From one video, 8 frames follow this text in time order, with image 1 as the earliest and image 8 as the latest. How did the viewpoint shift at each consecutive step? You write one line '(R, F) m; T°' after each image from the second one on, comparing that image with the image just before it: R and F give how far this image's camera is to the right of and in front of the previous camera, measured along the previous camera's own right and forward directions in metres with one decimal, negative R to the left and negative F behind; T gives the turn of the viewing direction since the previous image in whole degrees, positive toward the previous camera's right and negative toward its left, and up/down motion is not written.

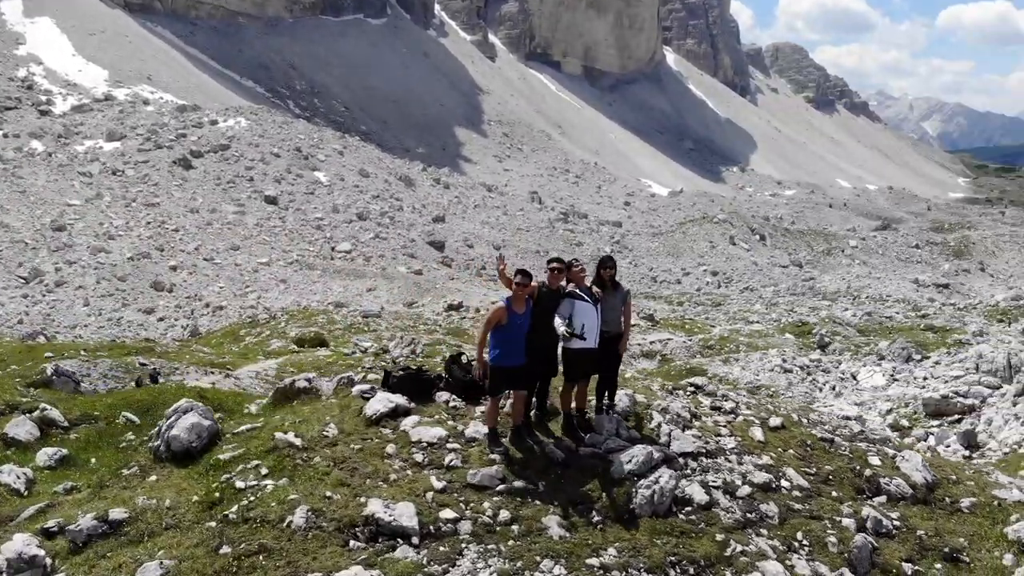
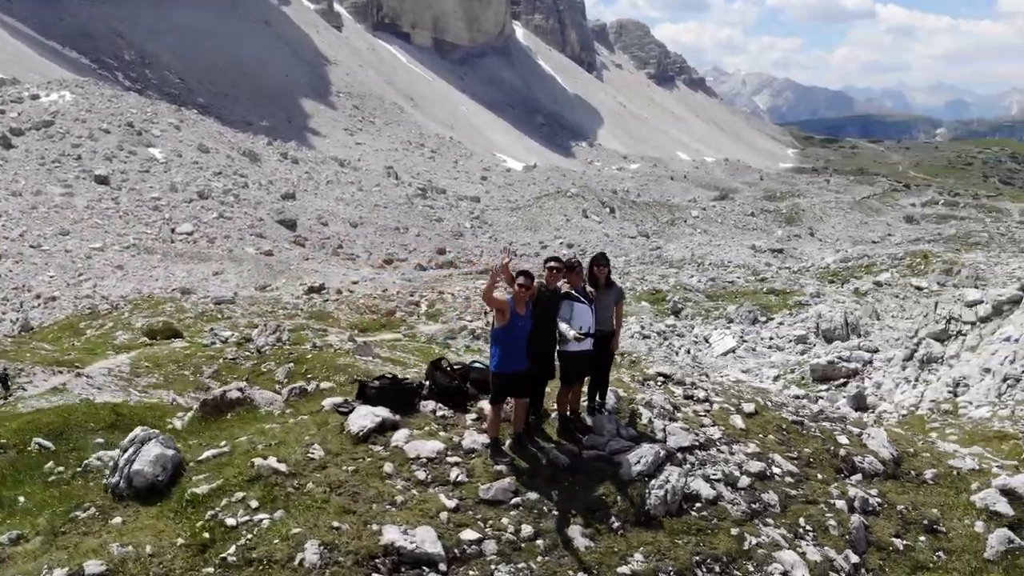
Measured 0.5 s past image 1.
(-1.3, +0.5) m; +10°
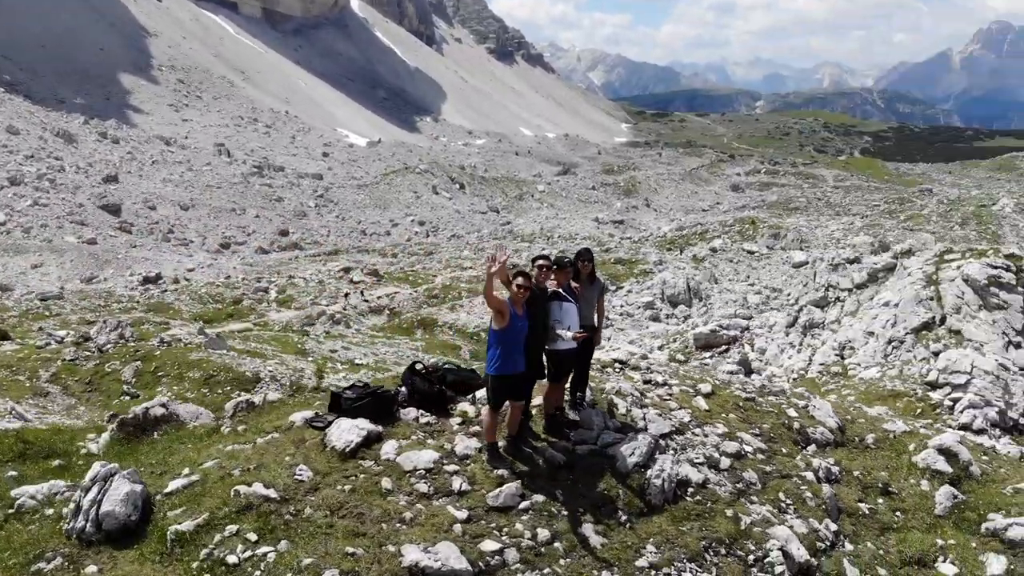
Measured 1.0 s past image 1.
(-1.3, +0.3) m; +11°
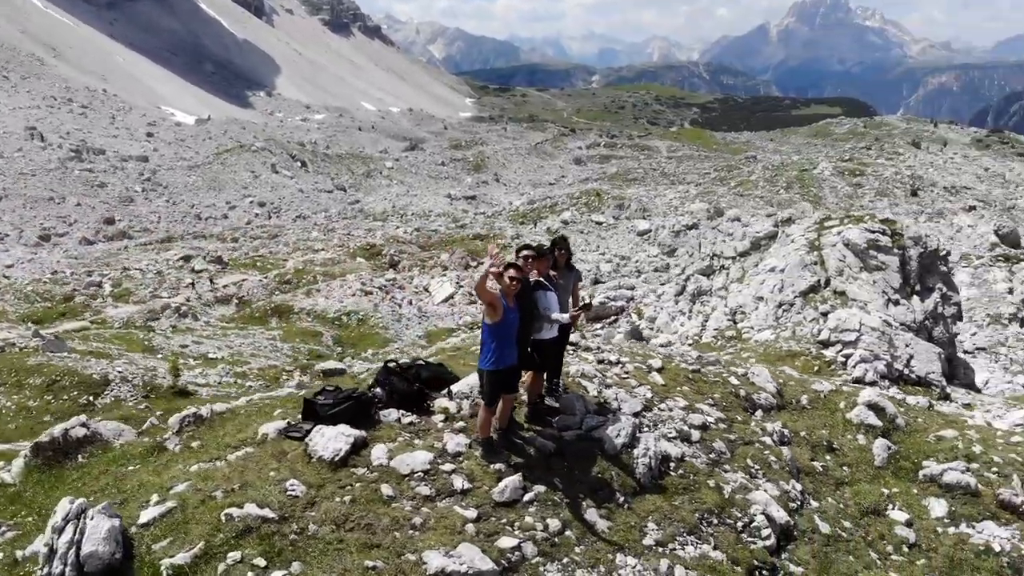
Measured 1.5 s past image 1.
(-1.2, +0.2) m; +11°
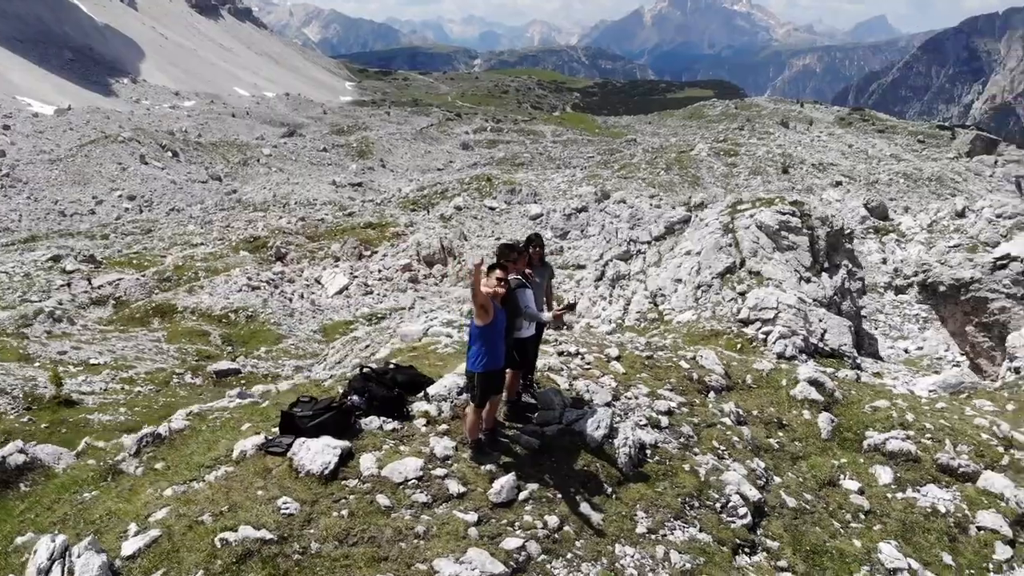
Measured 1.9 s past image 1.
(-0.8, +0.1) m; +8°
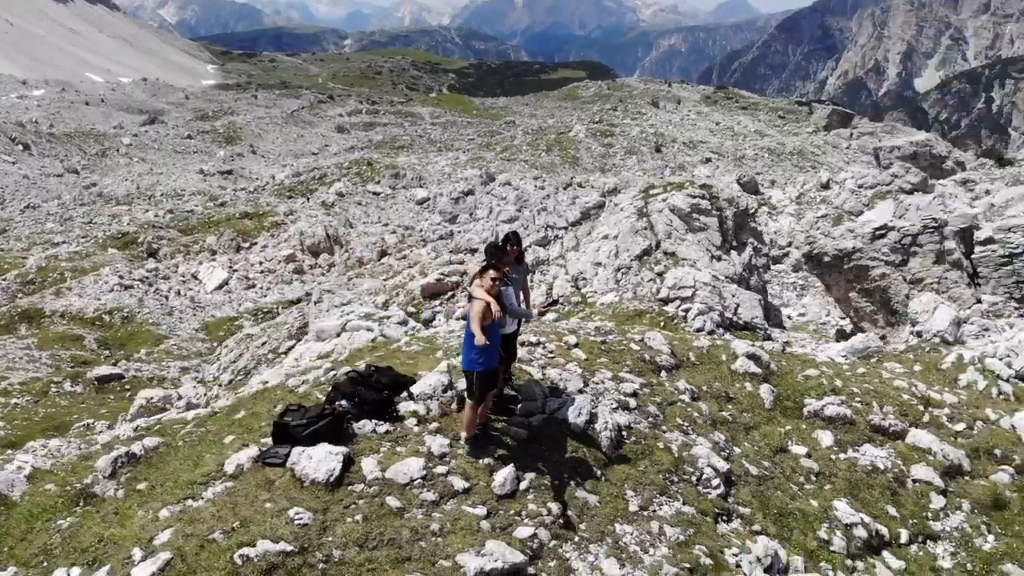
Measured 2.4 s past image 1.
(-1.0, -0.1) m; +8°
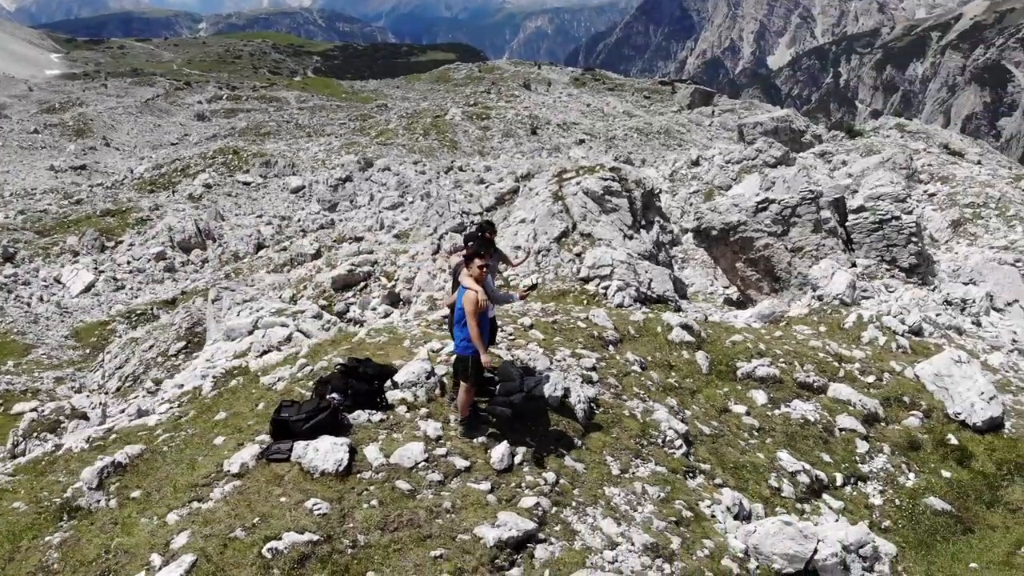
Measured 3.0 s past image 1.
(-1.0, -0.4) m; +9°
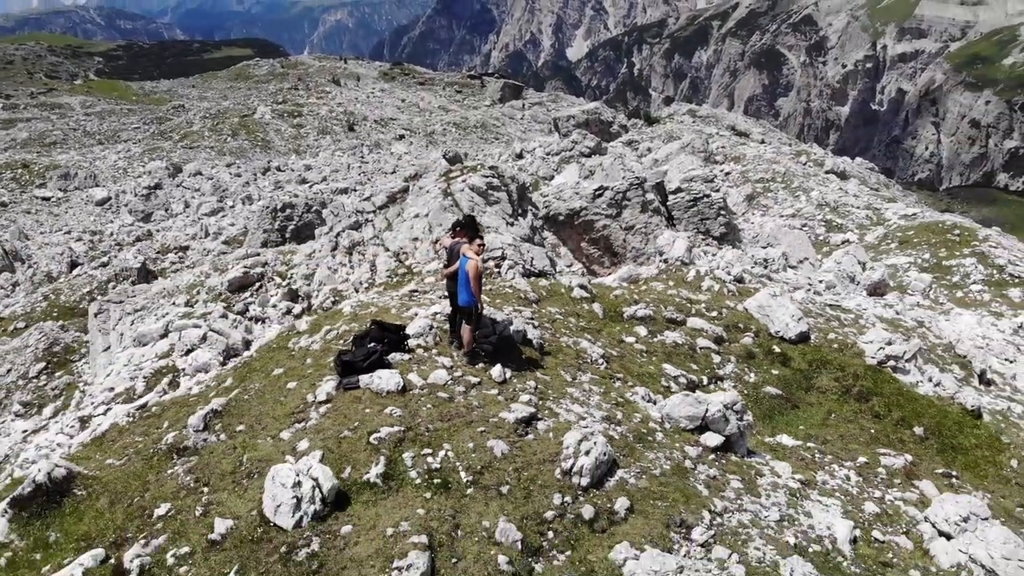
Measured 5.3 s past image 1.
(-2.1, -3.2) m; +12°
